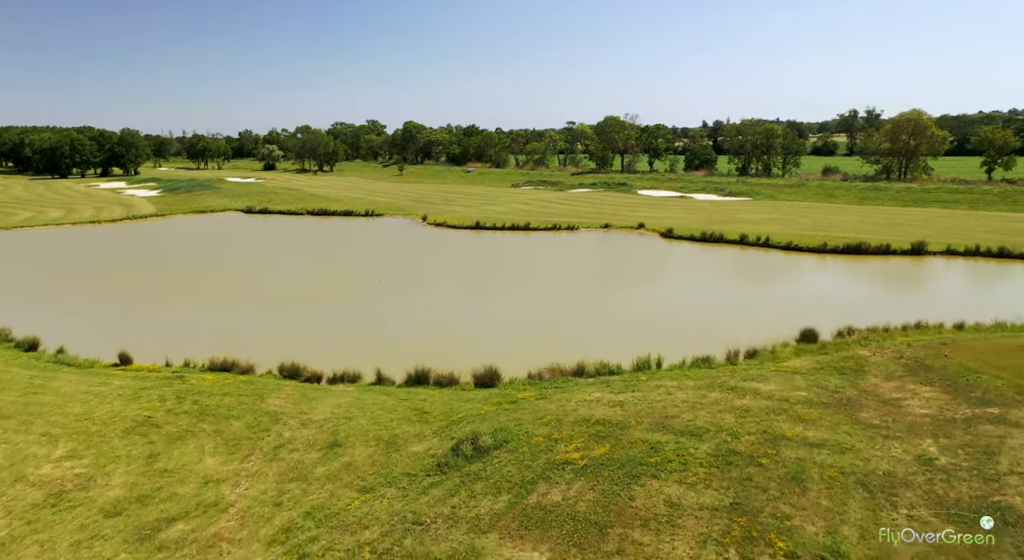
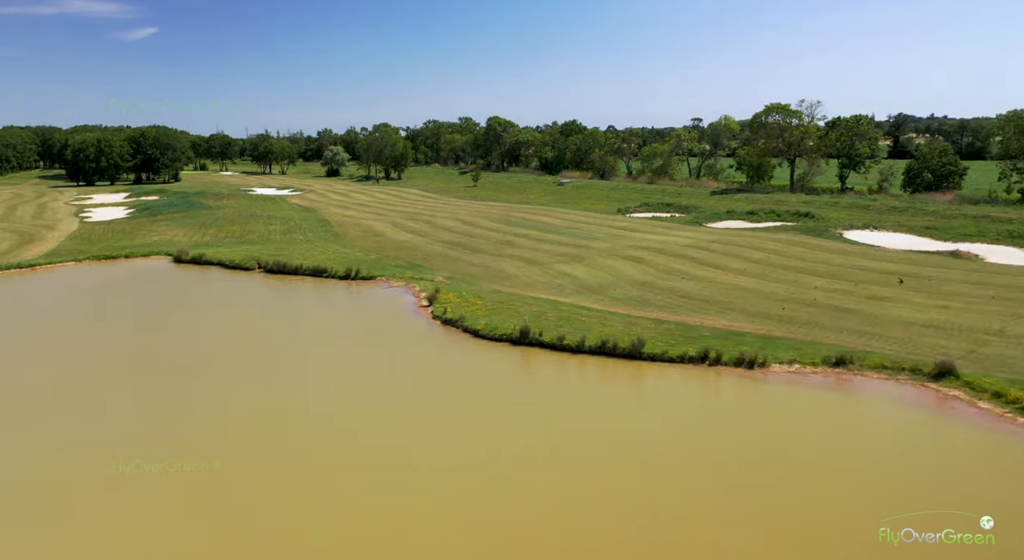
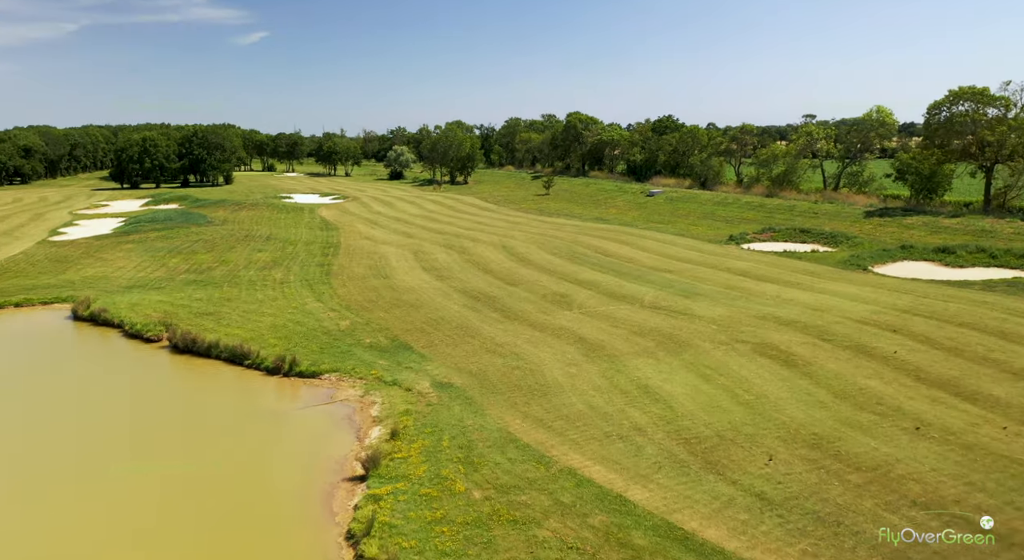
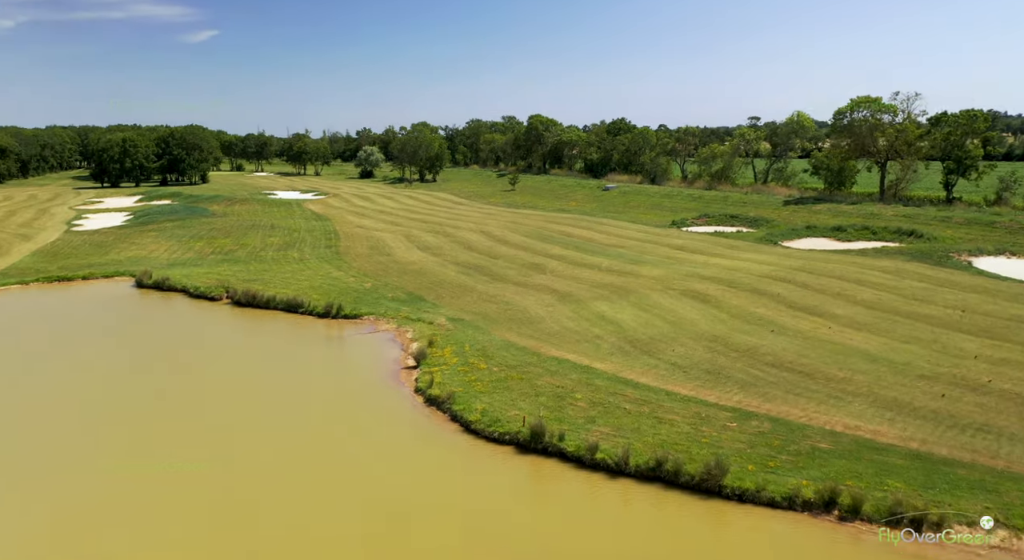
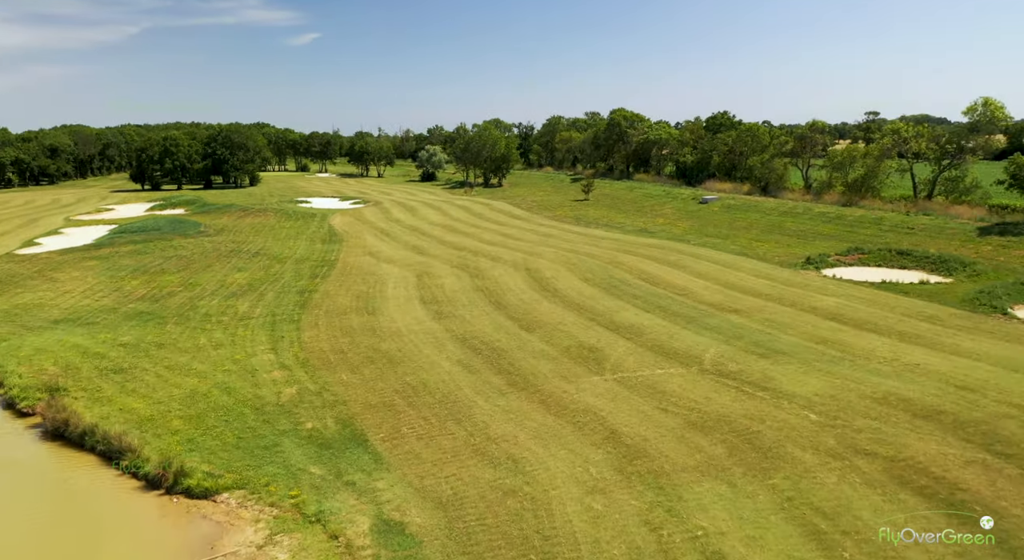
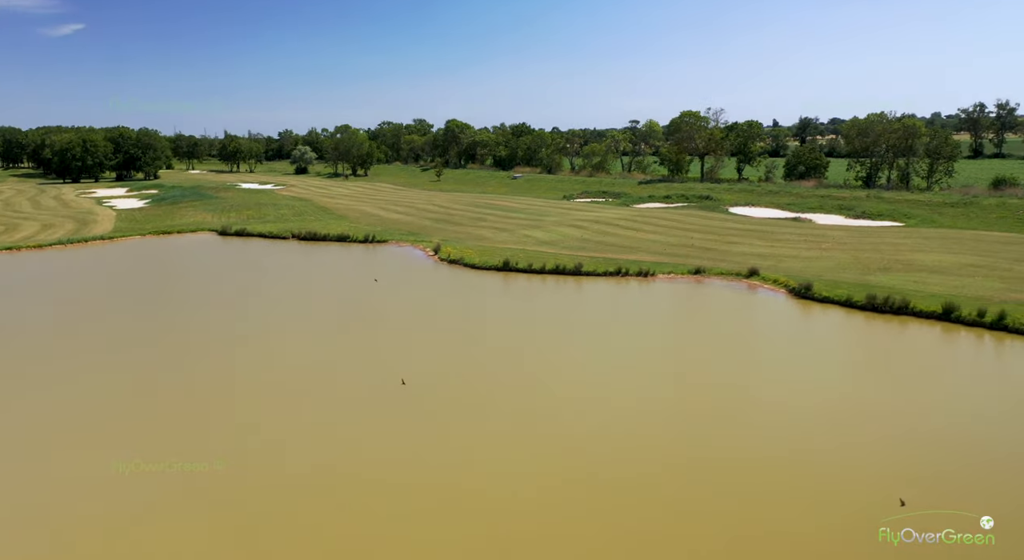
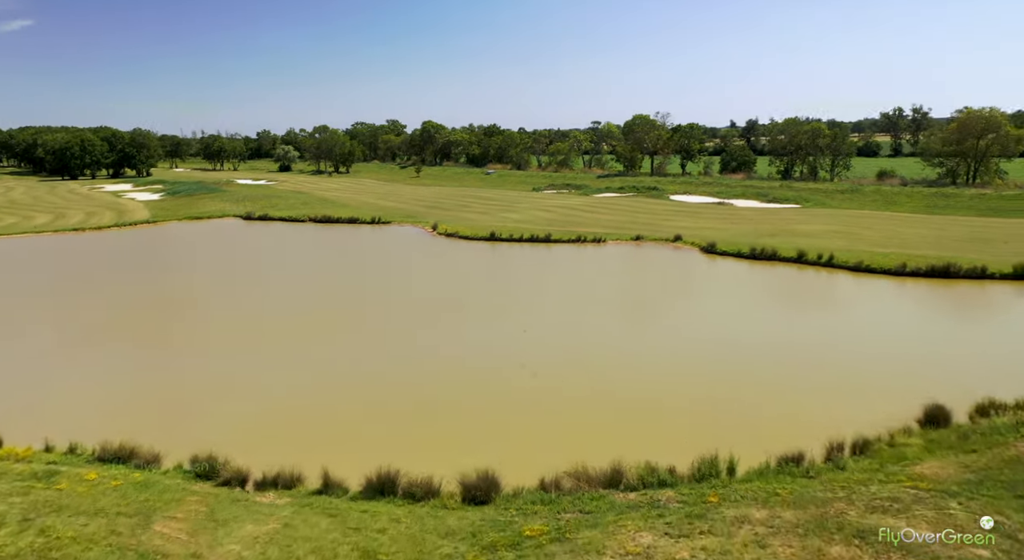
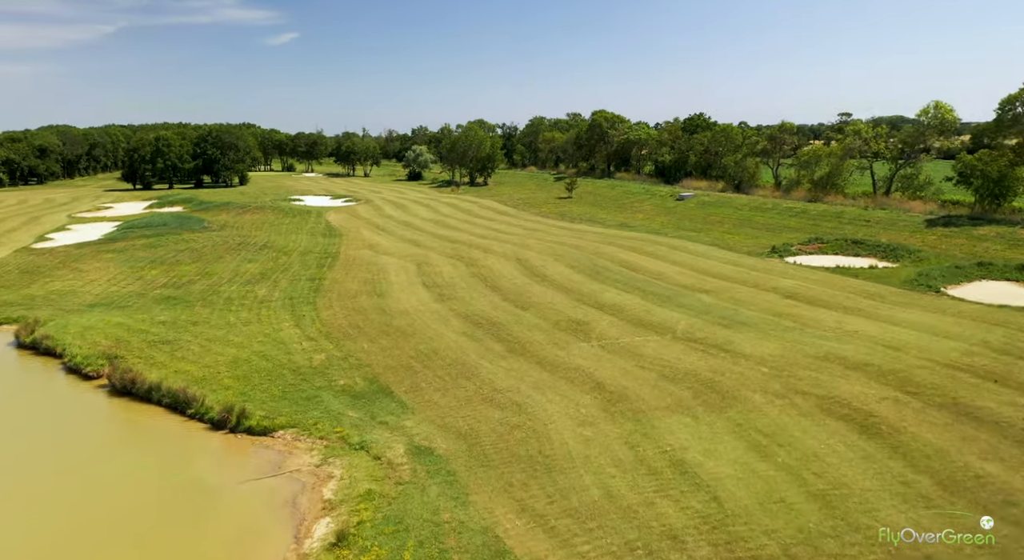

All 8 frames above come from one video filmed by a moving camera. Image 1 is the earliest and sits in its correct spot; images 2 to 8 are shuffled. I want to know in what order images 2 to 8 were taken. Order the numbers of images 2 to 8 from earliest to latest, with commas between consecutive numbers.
7, 6, 2, 4, 3, 8, 5
